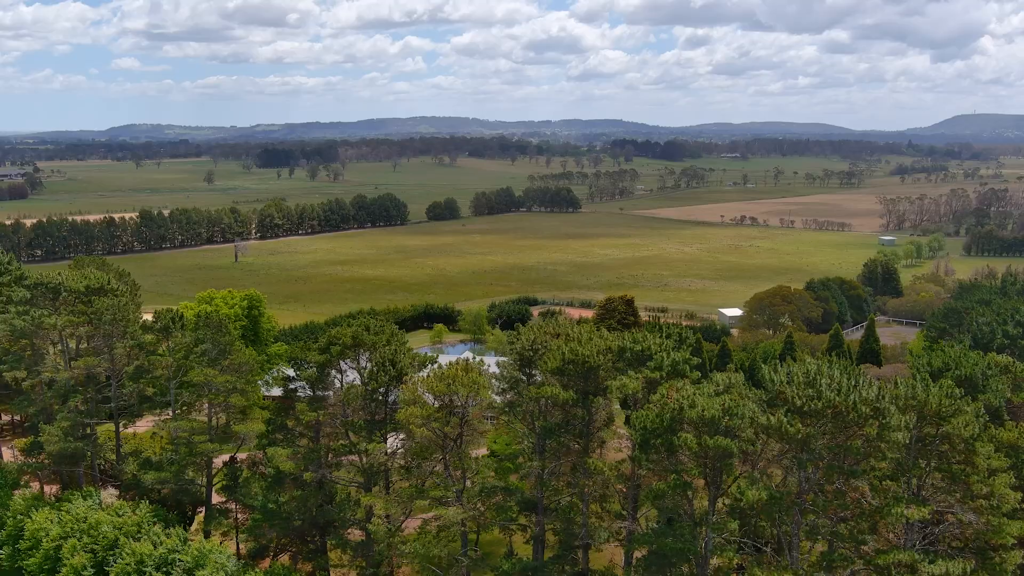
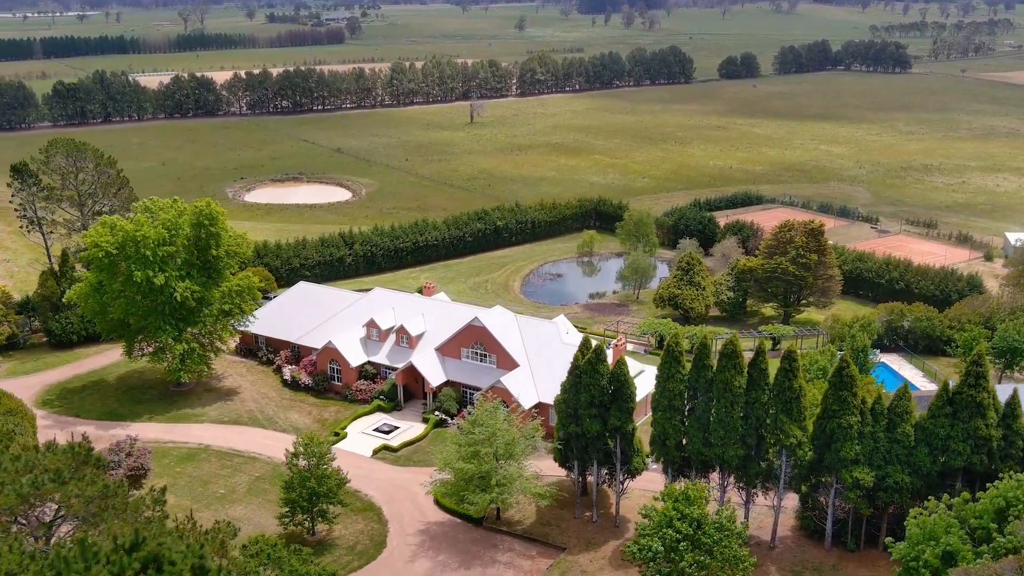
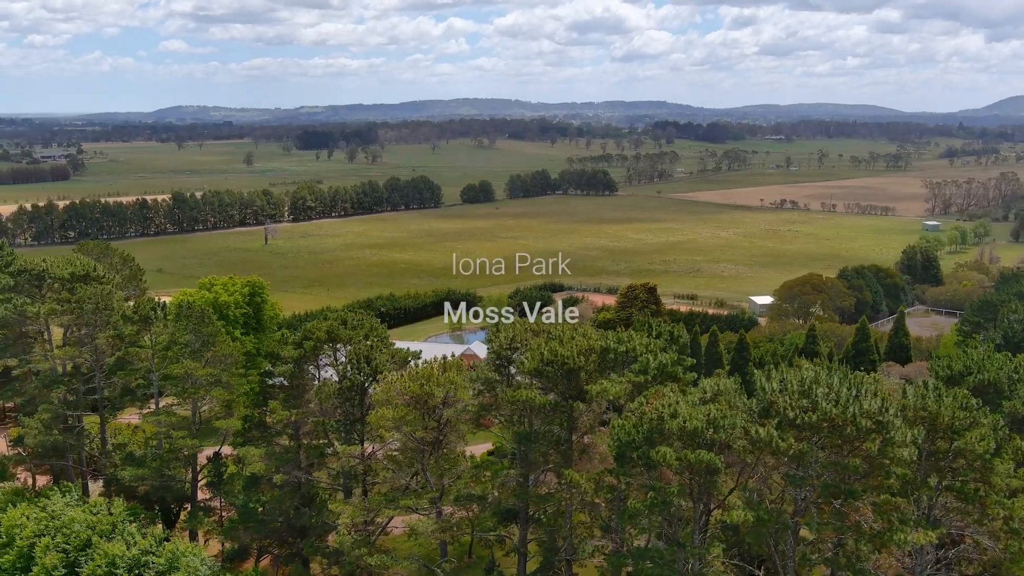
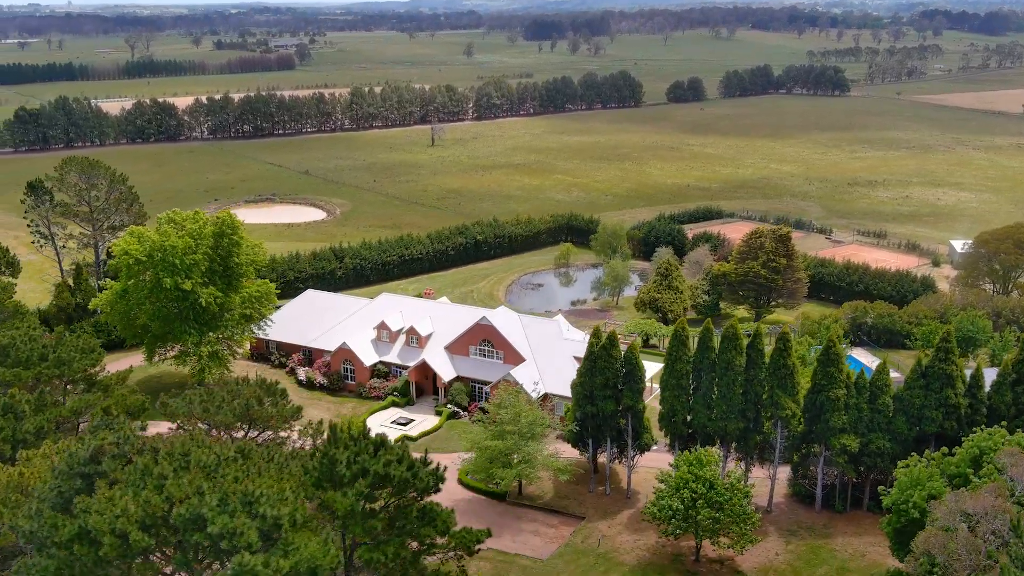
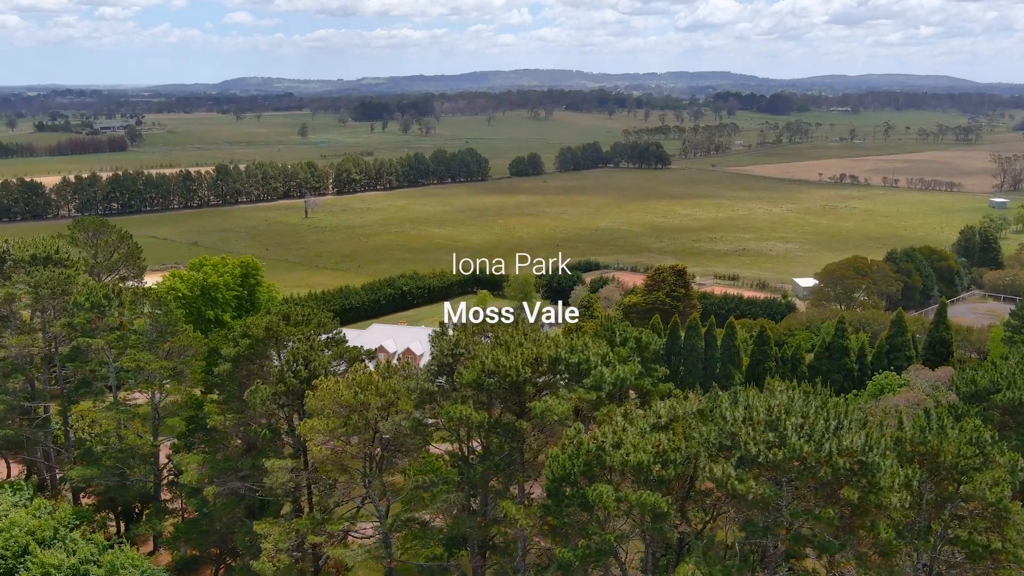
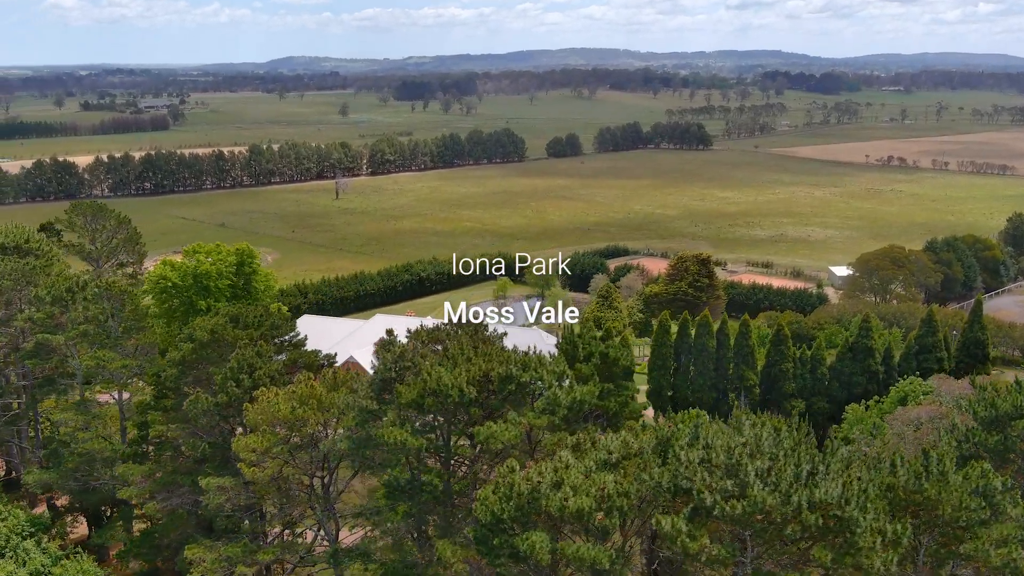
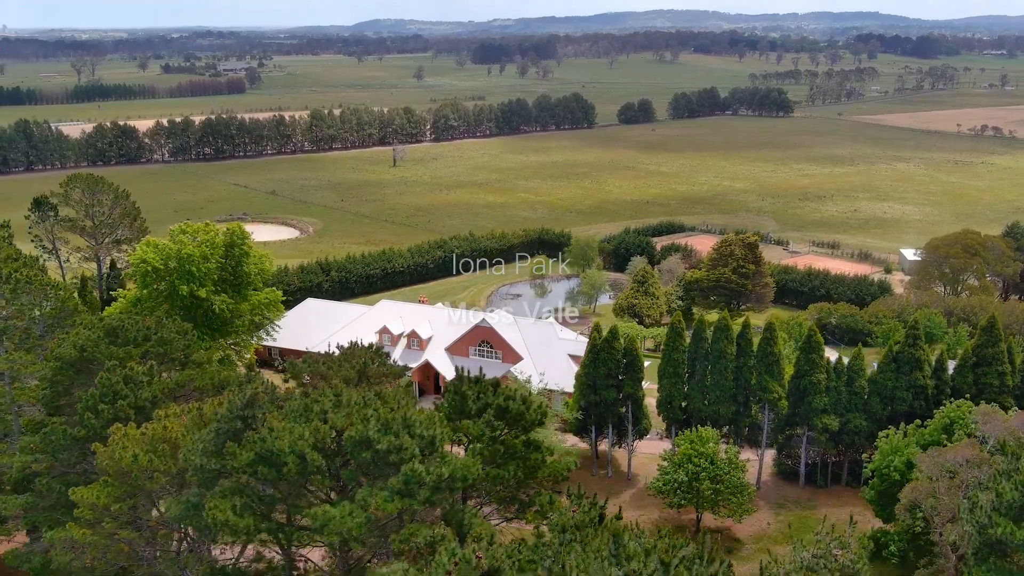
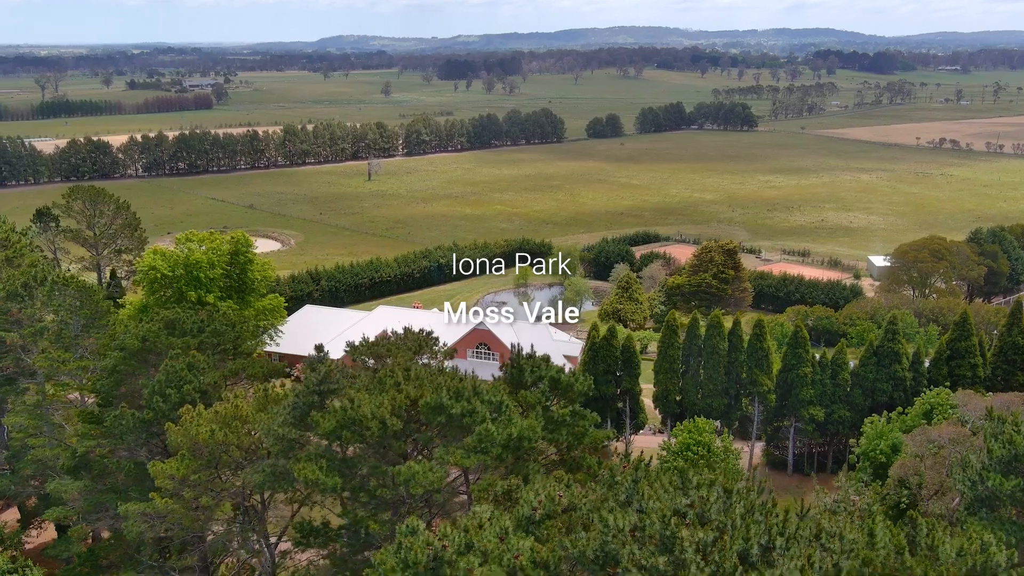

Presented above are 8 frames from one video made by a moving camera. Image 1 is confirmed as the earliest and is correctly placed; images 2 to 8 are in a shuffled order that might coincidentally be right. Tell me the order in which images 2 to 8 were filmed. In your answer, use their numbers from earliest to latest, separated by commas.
3, 5, 6, 8, 7, 4, 2
